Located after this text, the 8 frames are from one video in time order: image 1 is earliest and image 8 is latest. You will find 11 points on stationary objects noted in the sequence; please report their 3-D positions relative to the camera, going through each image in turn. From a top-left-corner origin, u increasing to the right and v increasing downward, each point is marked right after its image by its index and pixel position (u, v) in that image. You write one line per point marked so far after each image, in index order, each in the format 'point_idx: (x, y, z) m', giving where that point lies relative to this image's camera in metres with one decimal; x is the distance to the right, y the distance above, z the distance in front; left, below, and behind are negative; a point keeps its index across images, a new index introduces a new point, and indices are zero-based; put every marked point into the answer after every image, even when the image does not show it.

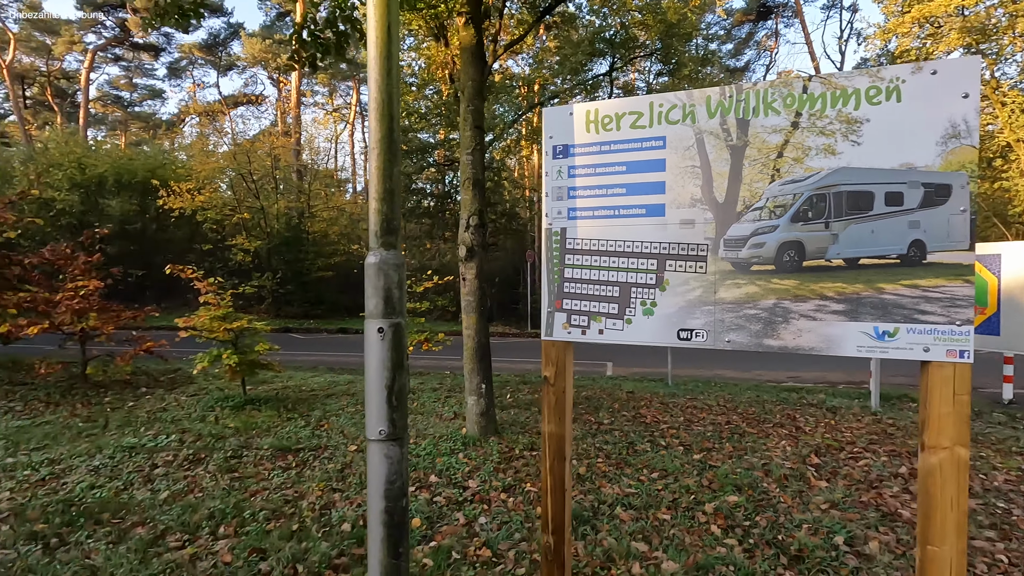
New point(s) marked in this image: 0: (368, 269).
0: (-0.4, +0.1, +1.6) m
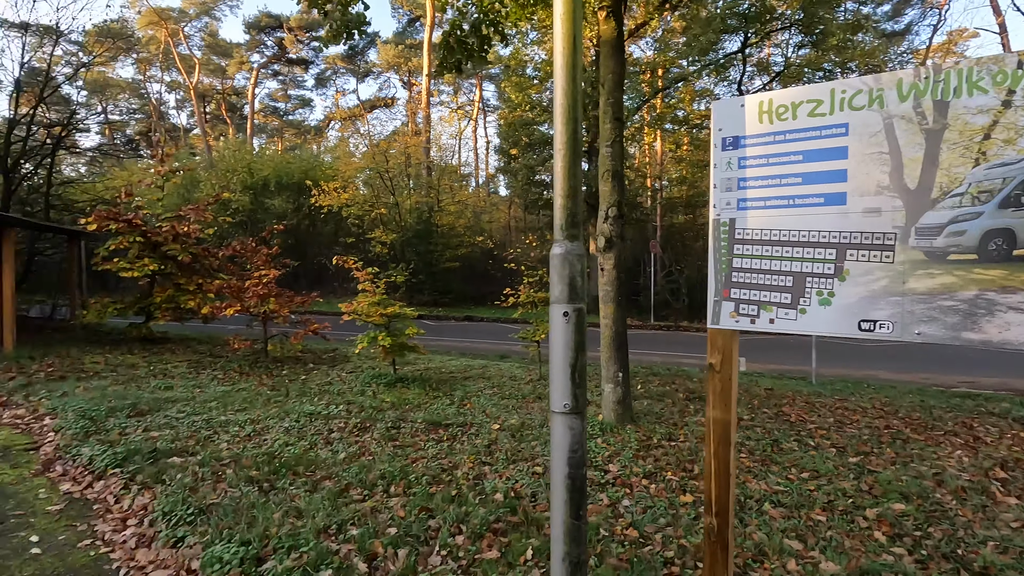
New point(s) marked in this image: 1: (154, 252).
0: (+0.1, +0.1, +1.8) m
1: (-5.9, +0.6, +8.9) m
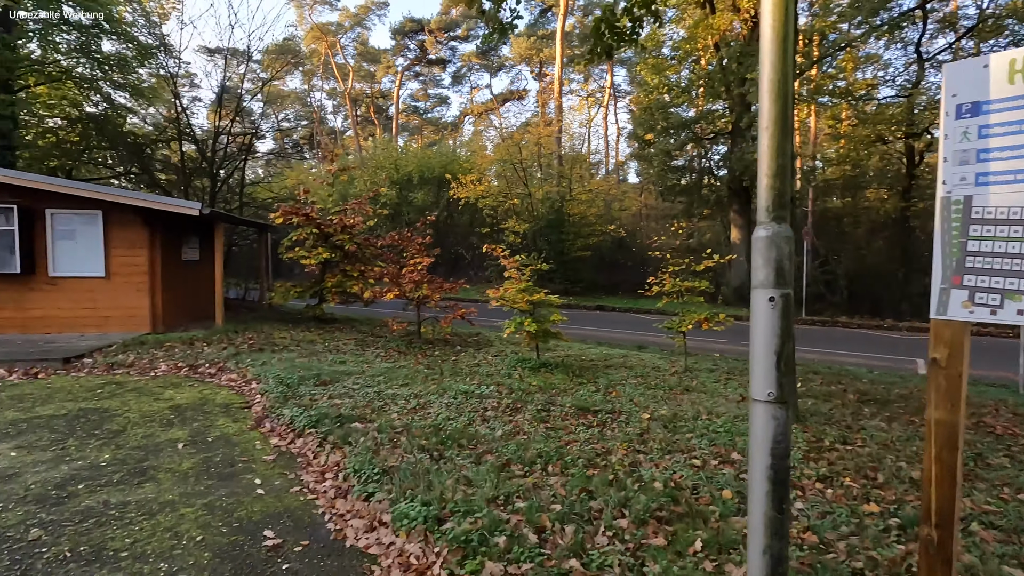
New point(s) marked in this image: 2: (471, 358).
0: (+0.8, +0.1, +1.7) m
1: (-3.5, +0.9, +10.0) m
2: (-0.6, -1.0, +7.6) m
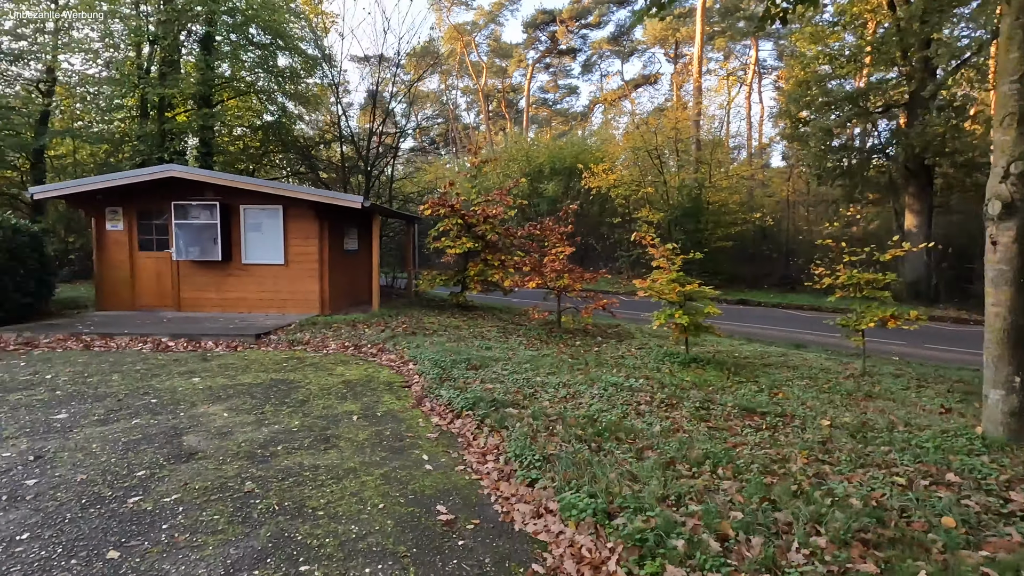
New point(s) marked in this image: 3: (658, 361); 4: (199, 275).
0: (+1.4, +0.2, +1.3) m
1: (-0.8, +1.1, +10.4) m
2: (+1.4, -0.9, +7.4) m
3: (+1.8, -0.9, +6.7) m
4: (-5.8, +0.2, +9.9) m
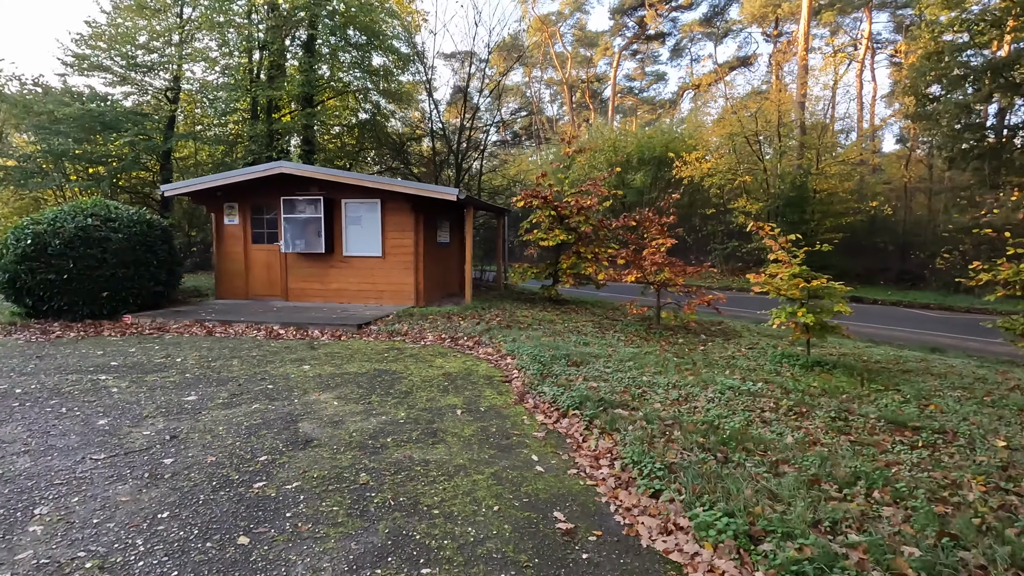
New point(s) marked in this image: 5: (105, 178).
0: (+1.8, +0.2, +0.9) m
1: (+1.0, +1.2, +10.2) m
2: (+2.7, -0.8, +6.9) m
3: (+3.0, -0.9, +6.1) m
4: (-4.0, +0.4, +10.4) m
5: (-12.3, +3.4, +16.1) m
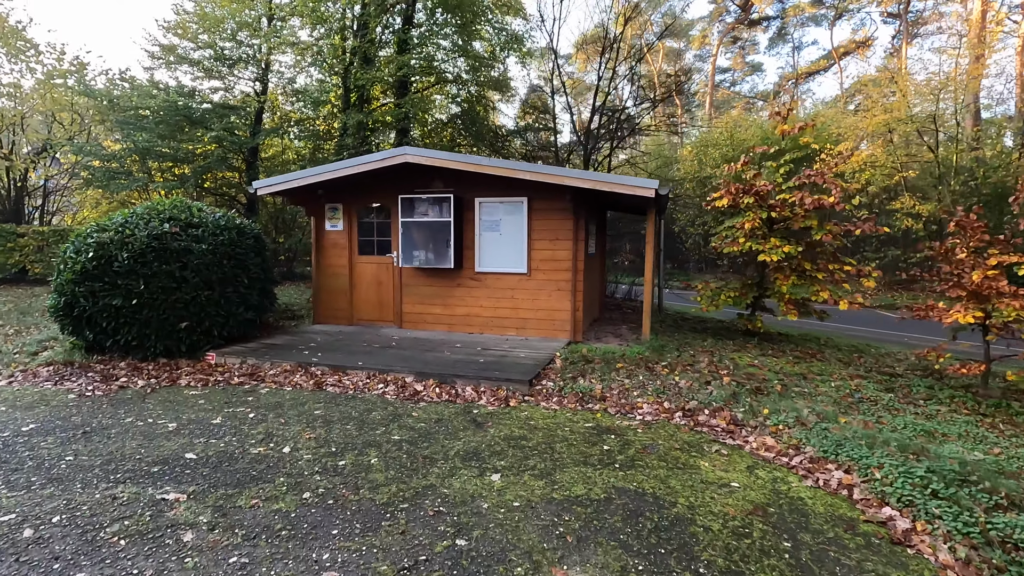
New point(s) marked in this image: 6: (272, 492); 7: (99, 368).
0: (+3.4, -0.2, -2.0) m
1: (+3.6, +0.8, +7.3) m
2: (+5.0, -1.2, +3.9) m
3: (+5.2, -1.3, +3.0) m
4: (-1.3, 0.0, +8.1) m
5: (-8.8, +3.0, +14.7) m
6: (-1.5, -1.2, +3.3) m
7: (-4.5, -0.9, +5.8) m
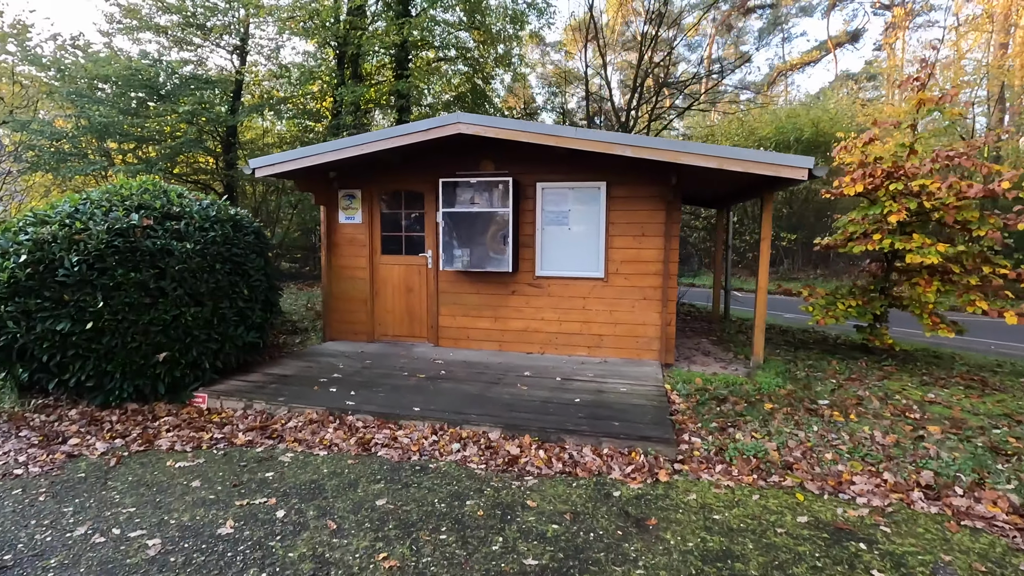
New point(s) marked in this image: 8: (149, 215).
0: (+4.7, -0.4, -3.4) m
1: (+4.4, +0.7, +5.9) m
2: (+6.0, -1.3, +2.5) m
3: (+6.2, -1.4, +1.7) m
4: (-0.5, -0.1, +6.5) m
5: (-8.4, +3.0, +12.6) m
6: (-0.5, -1.4, +1.7) m
7: (-3.6, -1.0, +4.0) m
8: (-3.1, +0.6, +4.5) m
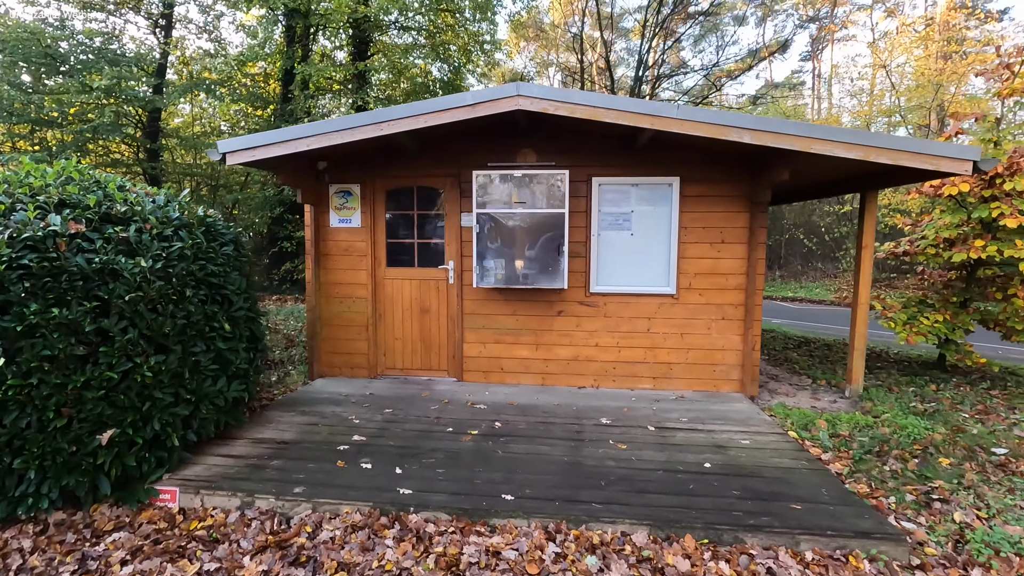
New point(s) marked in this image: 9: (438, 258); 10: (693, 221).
0: (+6.4, -0.5, -4.0) m
1: (+4.9, +0.6, +5.2) m
2: (+6.9, -1.4, +2.1) m
3: (+7.2, -1.5, +1.3) m
4: (-0.1, -0.2, +5.2) m
5: (-8.7, +2.7, +10.3) m
6: (+0.6, -1.6, +0.4) m
7: (-2.8, -1.2, +2.4) m
8: (-2.4, +0.4, +2.9) m
9: (-0.7, +0.3, +5.2) m
10: (+1.6, +0.6, +4.9) m
